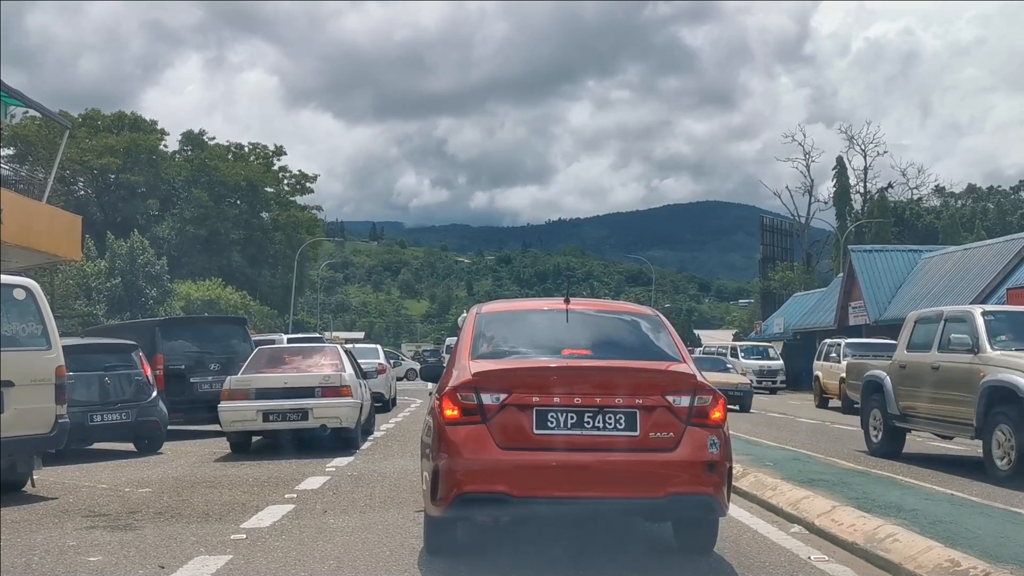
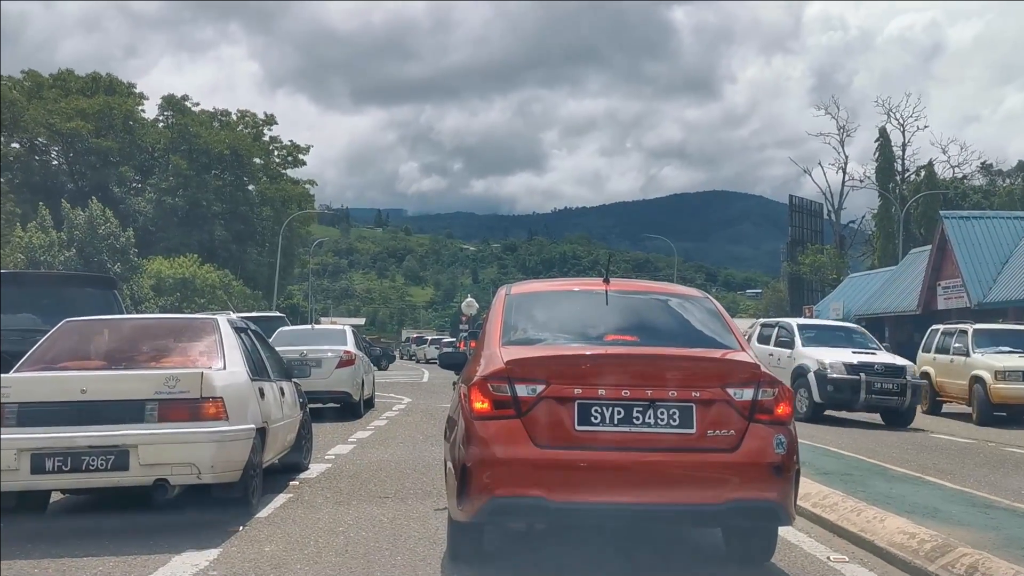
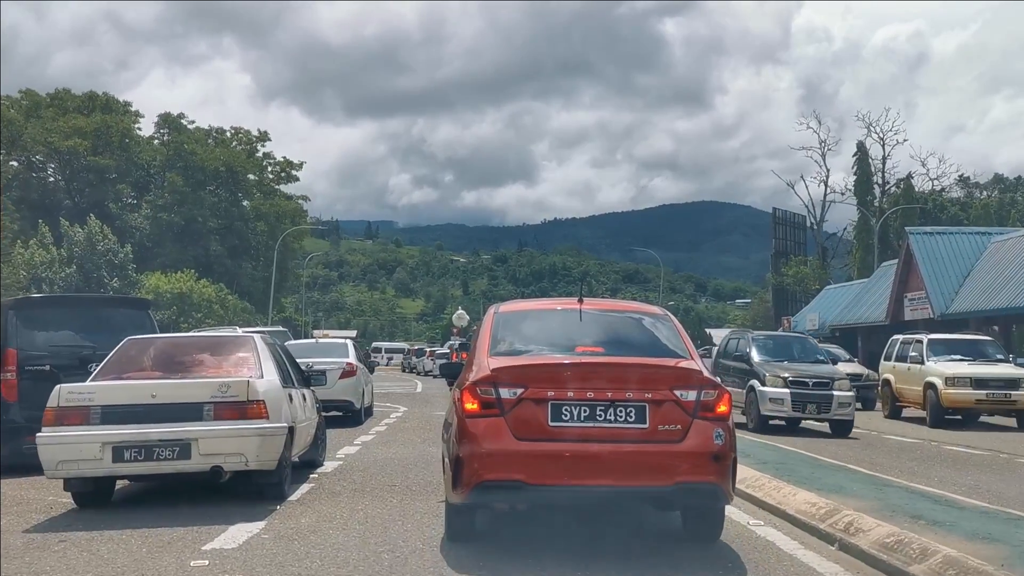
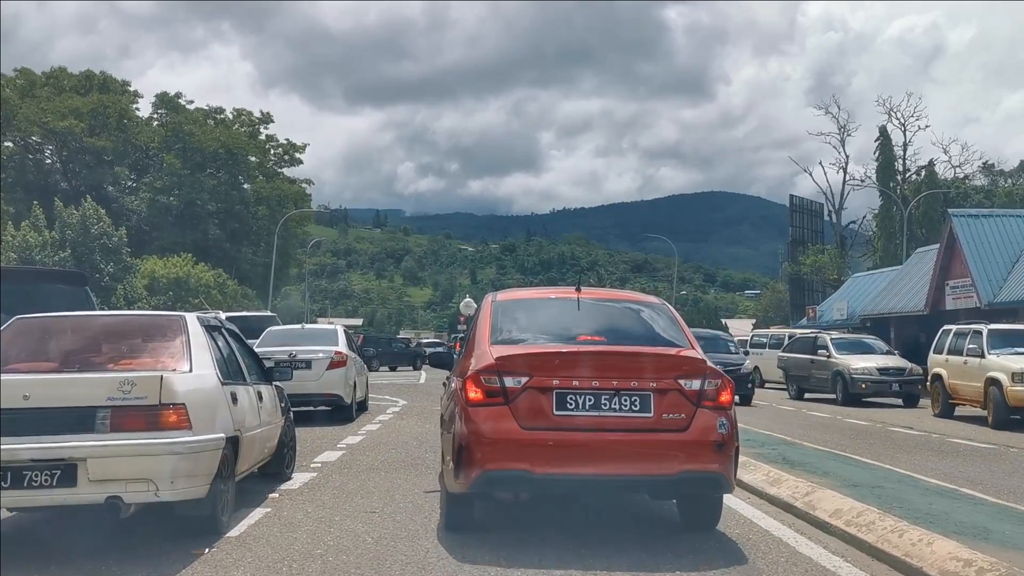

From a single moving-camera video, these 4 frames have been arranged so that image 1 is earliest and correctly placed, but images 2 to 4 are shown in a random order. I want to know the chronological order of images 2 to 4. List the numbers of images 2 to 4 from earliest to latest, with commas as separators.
3, 2, 4
